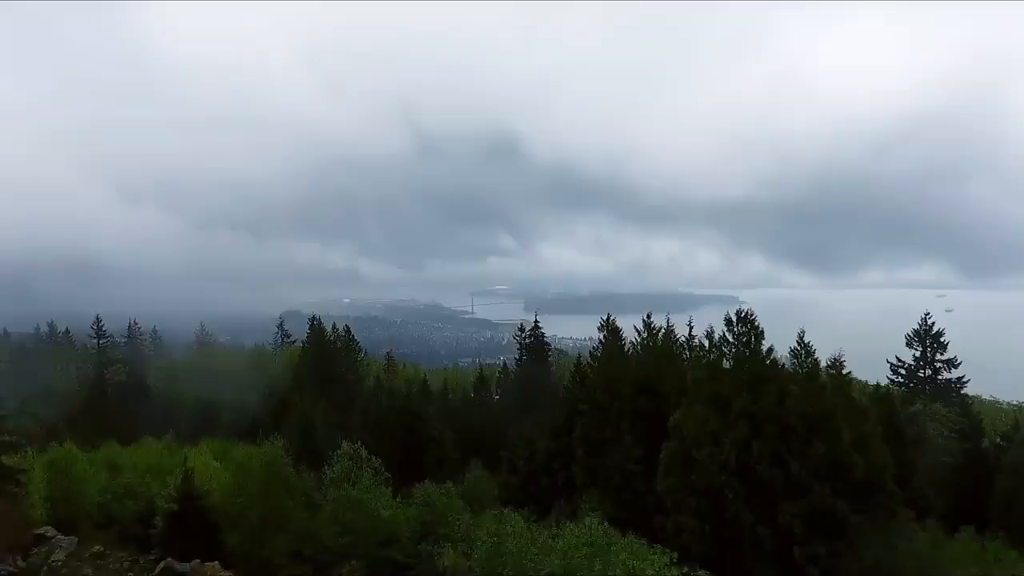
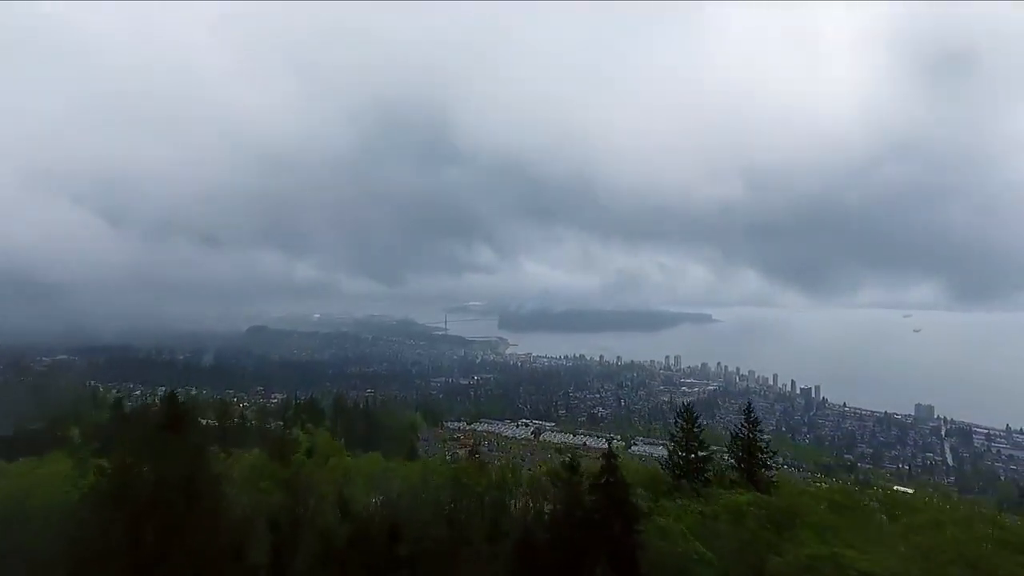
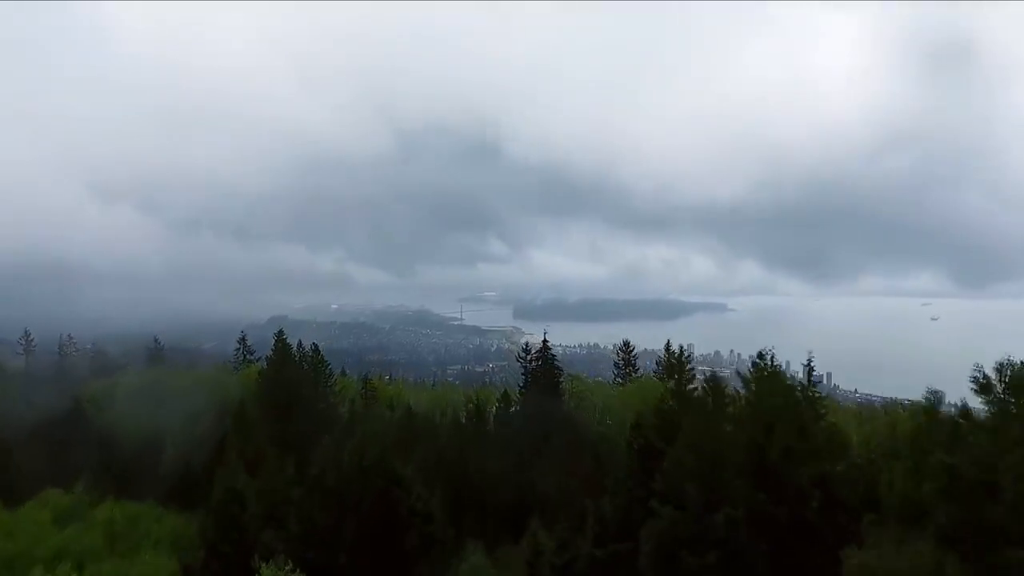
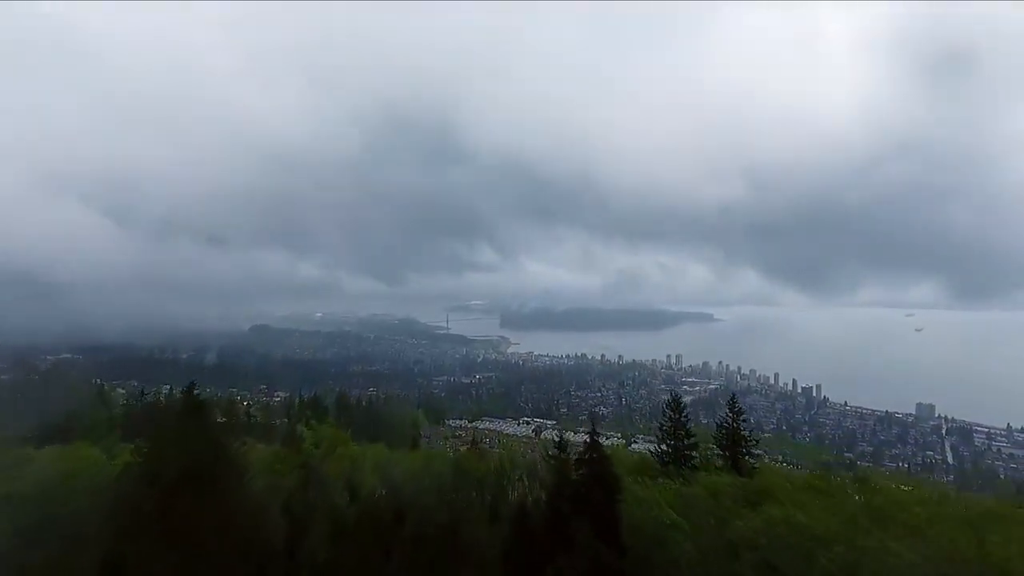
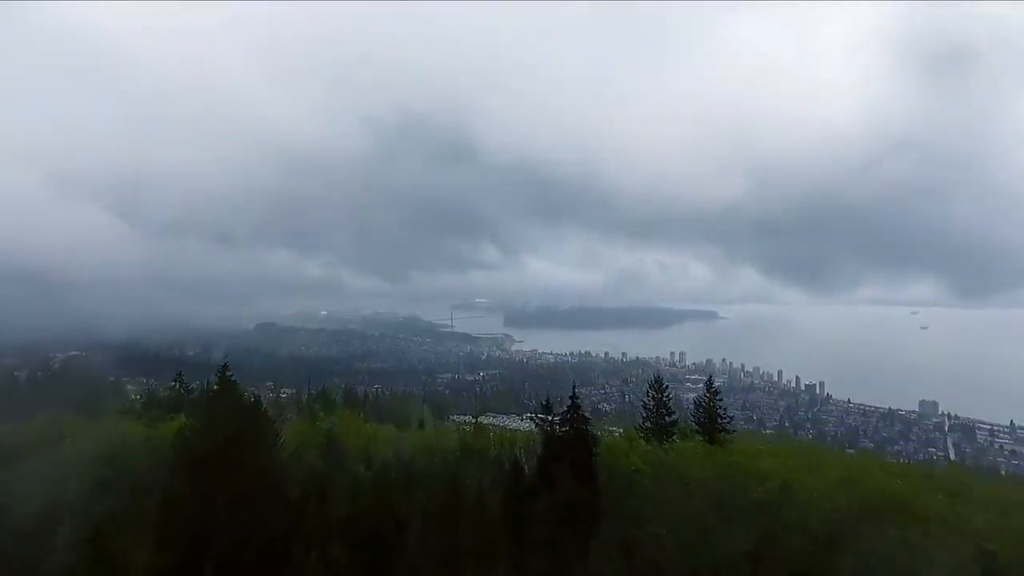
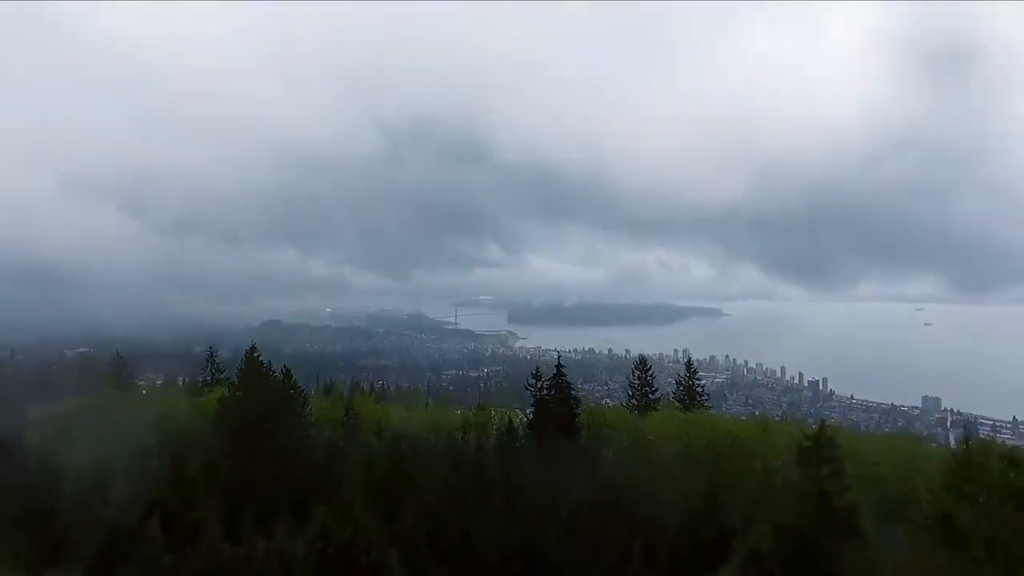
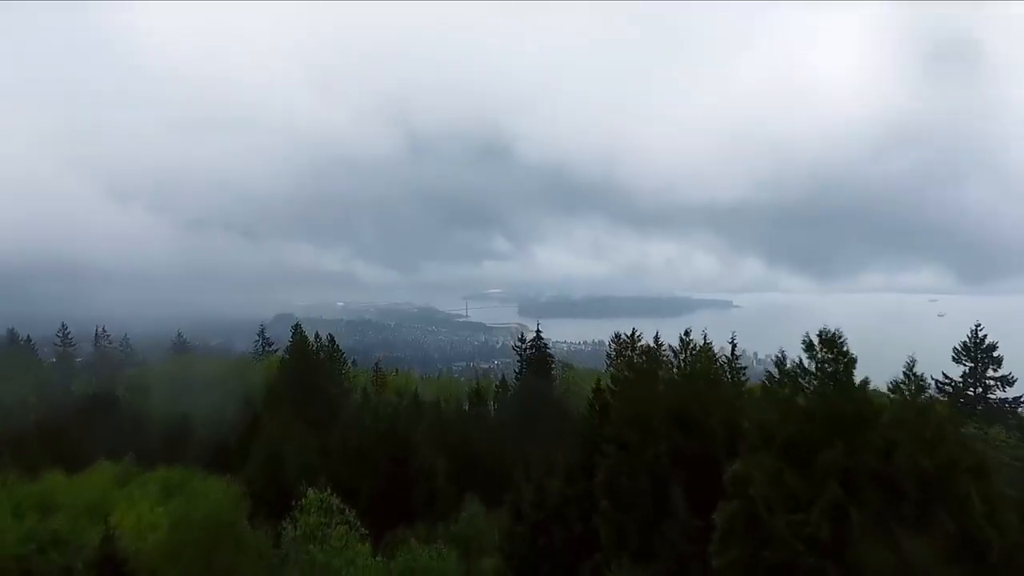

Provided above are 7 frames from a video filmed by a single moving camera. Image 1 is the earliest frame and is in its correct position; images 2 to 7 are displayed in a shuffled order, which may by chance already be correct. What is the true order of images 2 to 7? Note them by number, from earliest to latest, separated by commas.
7, 3, 6, 5, 4, 2
